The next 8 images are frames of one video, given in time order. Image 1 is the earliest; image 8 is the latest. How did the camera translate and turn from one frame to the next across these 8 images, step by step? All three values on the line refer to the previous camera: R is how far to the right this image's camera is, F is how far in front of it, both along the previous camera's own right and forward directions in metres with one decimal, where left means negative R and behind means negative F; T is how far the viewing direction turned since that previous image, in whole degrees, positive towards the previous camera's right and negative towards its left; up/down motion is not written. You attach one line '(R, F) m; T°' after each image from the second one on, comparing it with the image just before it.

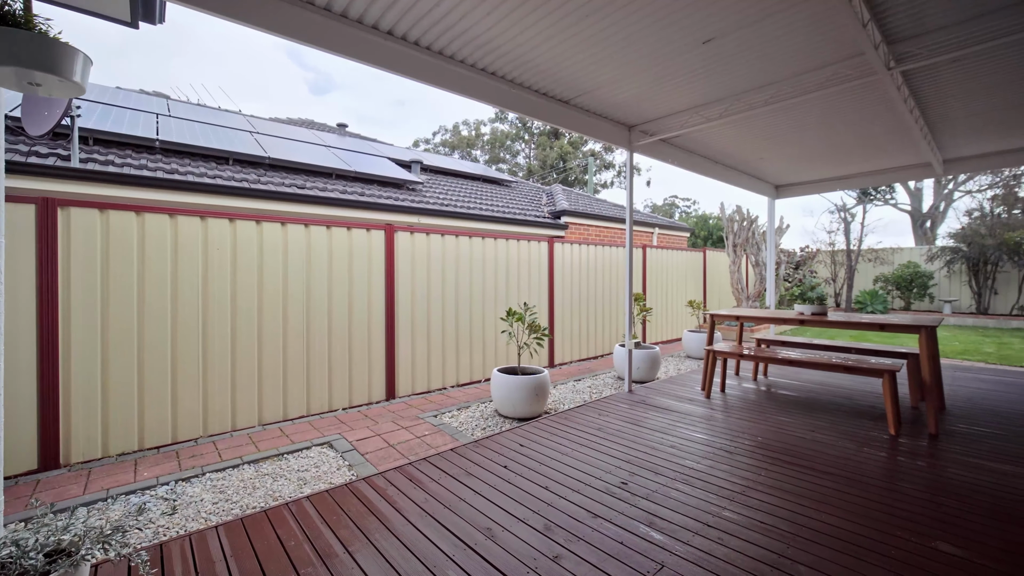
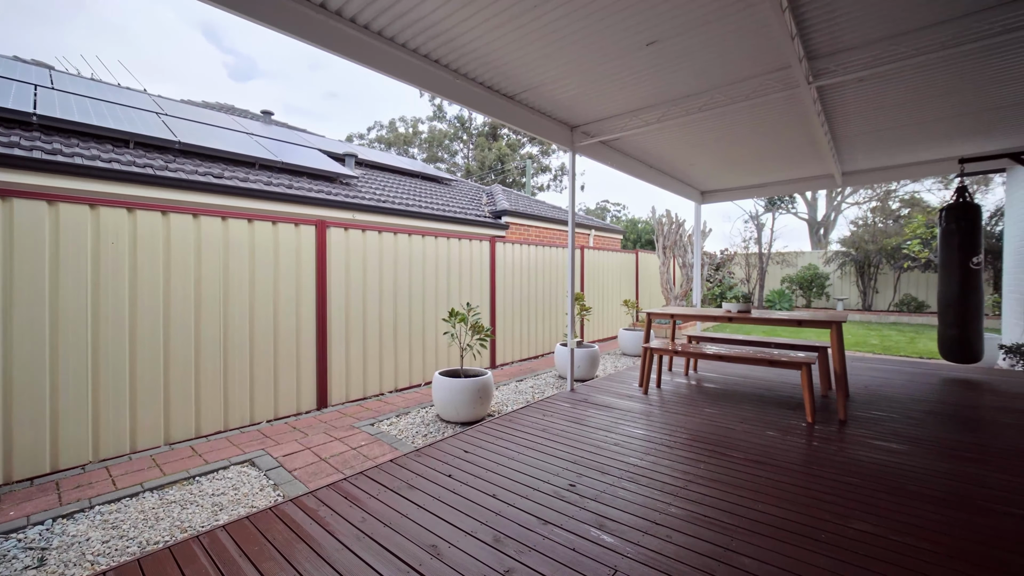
(0.0, +0.1) m; +8°
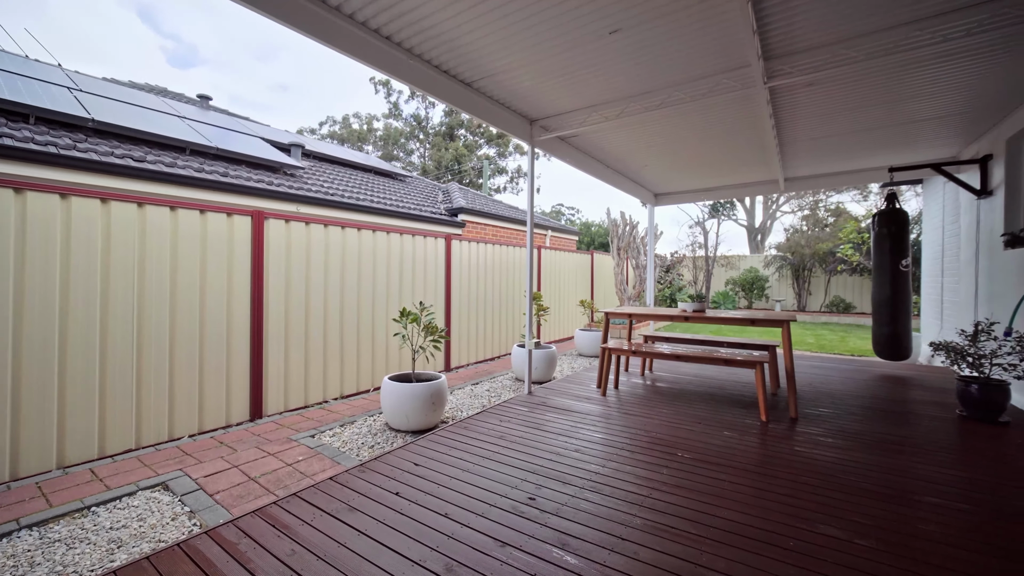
(0.0, +0.2) m; +6°
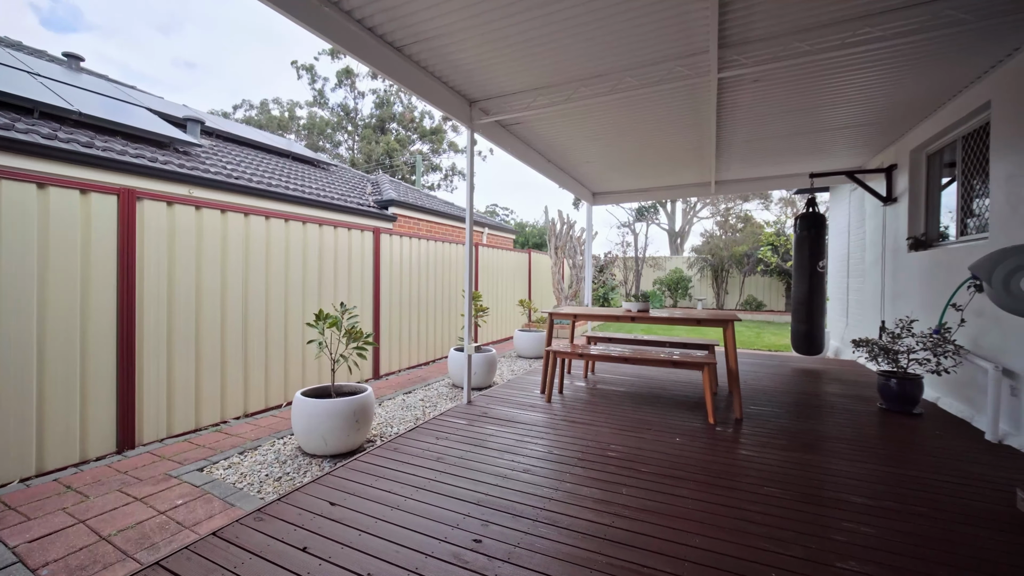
(0.0, +0.3) m; +9°
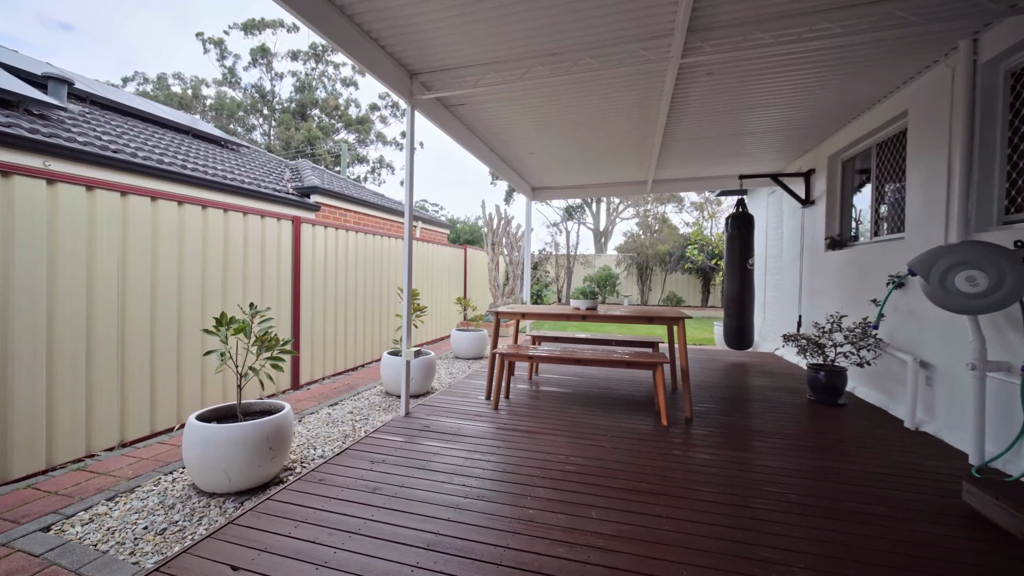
(-0.1, +0.3) m; +9°
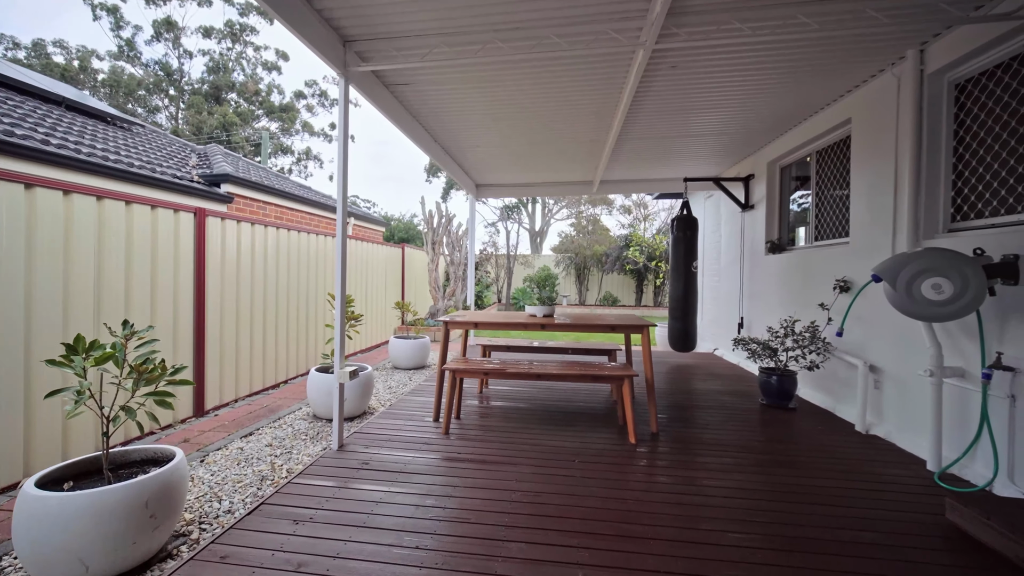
(-0.1, +0.4) m; +8°
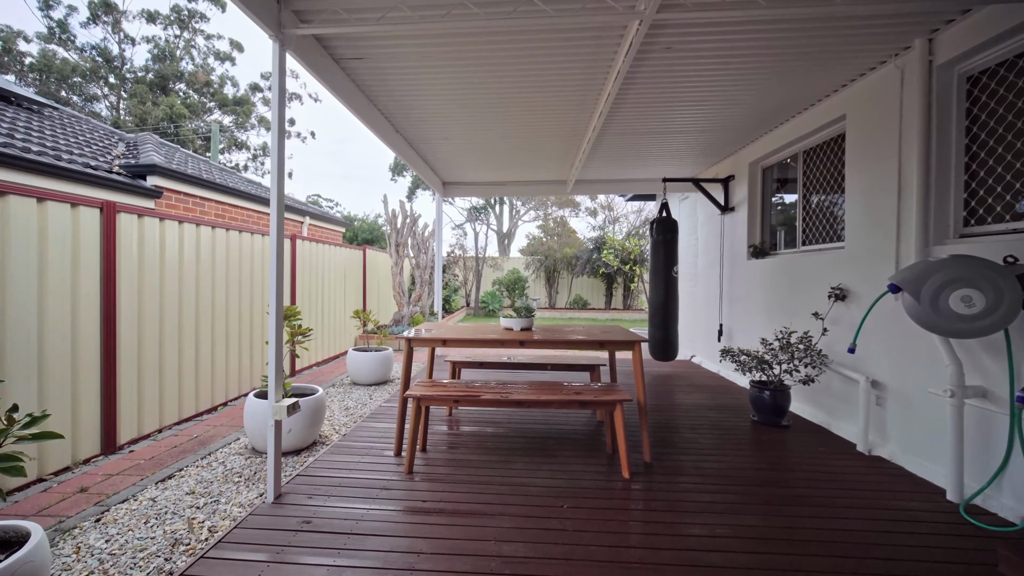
(0.0, +0.4) m; +4°
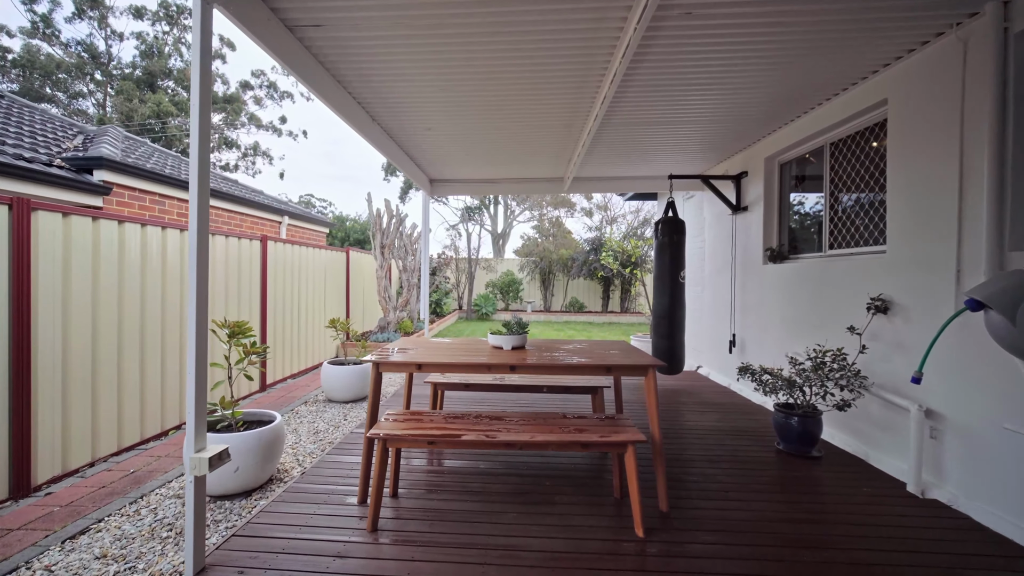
(0.0, +0.5) m; +1°
